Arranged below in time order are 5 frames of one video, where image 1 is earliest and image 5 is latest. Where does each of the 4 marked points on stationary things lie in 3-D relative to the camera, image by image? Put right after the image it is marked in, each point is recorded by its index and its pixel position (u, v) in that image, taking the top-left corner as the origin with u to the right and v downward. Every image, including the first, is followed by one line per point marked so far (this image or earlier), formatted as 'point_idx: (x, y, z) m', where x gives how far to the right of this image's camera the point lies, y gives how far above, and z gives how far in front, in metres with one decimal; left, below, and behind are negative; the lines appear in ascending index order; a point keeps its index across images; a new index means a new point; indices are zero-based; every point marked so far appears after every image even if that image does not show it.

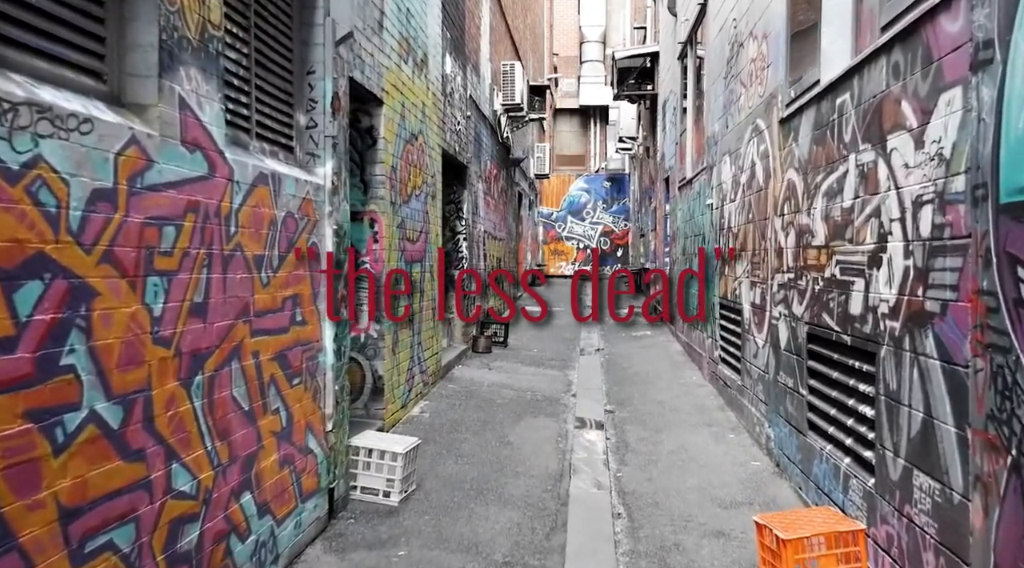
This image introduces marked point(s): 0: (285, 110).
0: (-1.2, +0.9, +3.9) m
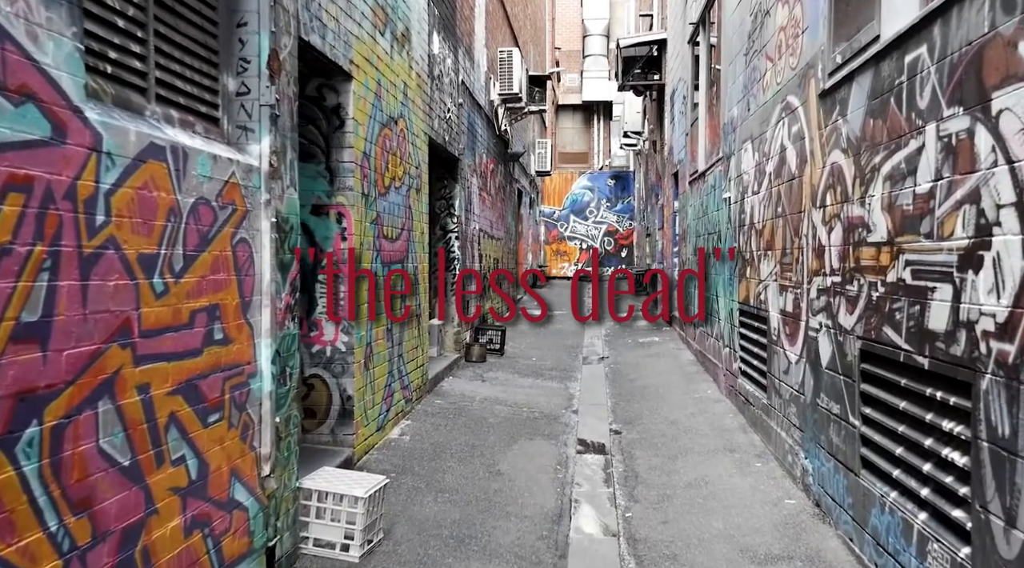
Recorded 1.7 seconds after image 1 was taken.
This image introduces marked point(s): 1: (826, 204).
0: (-1.3, +0.9, +3.0) m
1: (+1.8, +0.5, +4.3) m
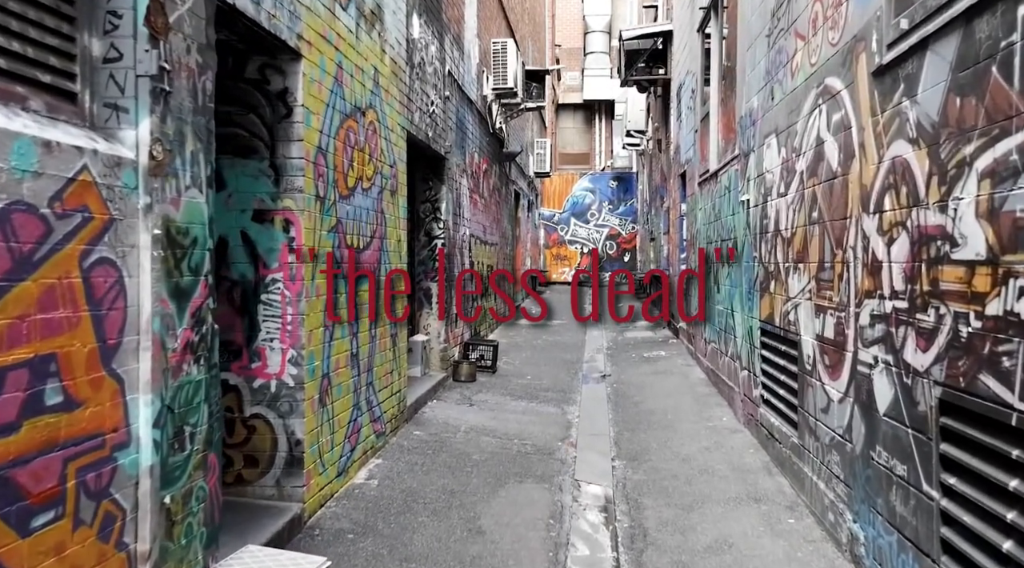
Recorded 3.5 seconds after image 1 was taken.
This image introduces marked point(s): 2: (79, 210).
0: (-1.4, +0.8, +2.2) m
1: (+1.7, +0.3, +3.4) m
2: (-1.3, +0.2, +2.1) m
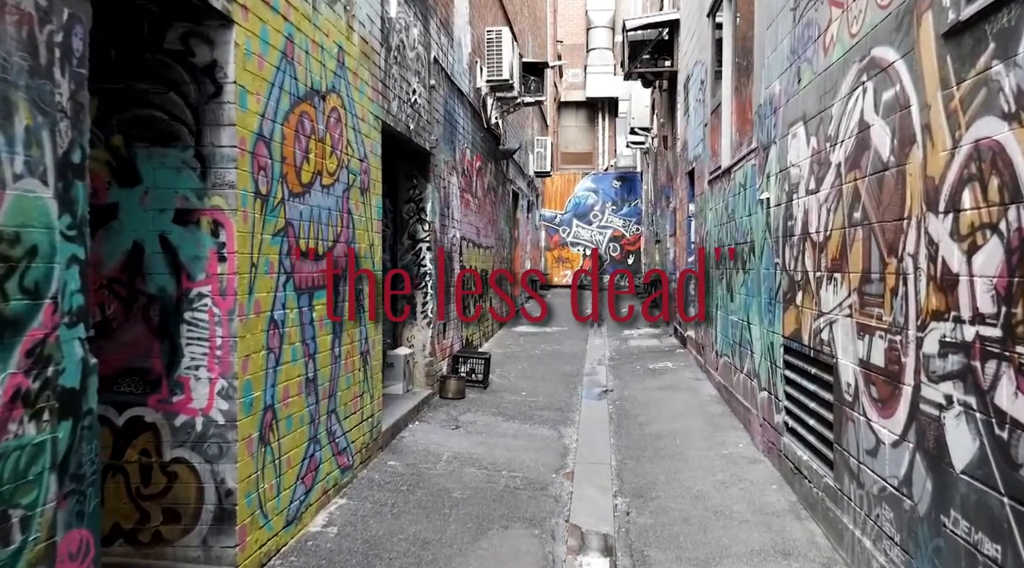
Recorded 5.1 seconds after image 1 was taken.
0: (-1.5, +0.7, +1.4) m
1: (+1.6, +0.3, +2.6) m
2: (-1.4, +0.1, +1.4) m
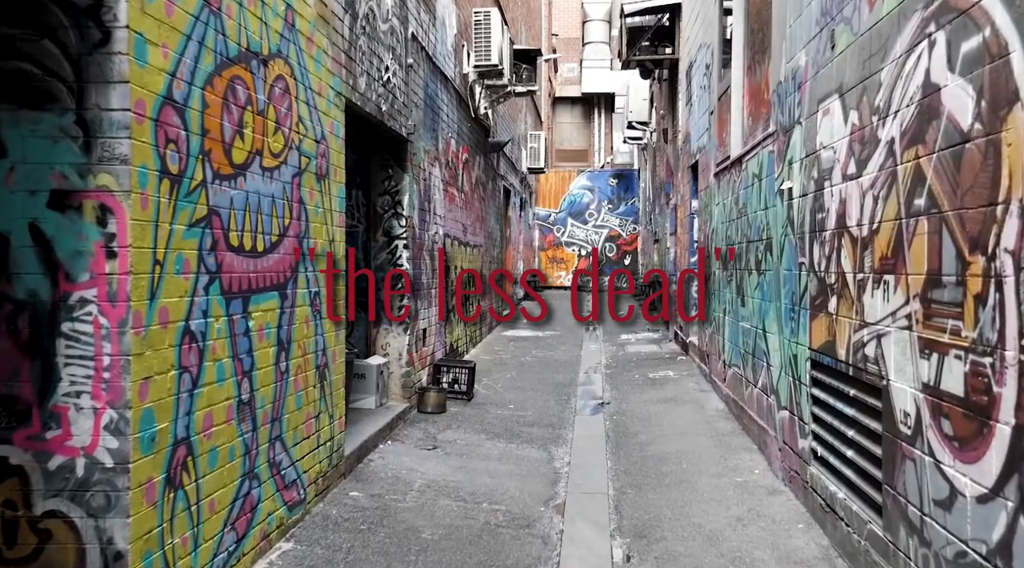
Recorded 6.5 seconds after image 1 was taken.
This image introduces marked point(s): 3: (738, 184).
0: (-1.6, +0.7, +0.7) m
1: (+1.5, +0.3, +1.9) m
2: (-1.5, +0.1, +0.6) m
3: (+2.1, +0.9, +6.8) m
